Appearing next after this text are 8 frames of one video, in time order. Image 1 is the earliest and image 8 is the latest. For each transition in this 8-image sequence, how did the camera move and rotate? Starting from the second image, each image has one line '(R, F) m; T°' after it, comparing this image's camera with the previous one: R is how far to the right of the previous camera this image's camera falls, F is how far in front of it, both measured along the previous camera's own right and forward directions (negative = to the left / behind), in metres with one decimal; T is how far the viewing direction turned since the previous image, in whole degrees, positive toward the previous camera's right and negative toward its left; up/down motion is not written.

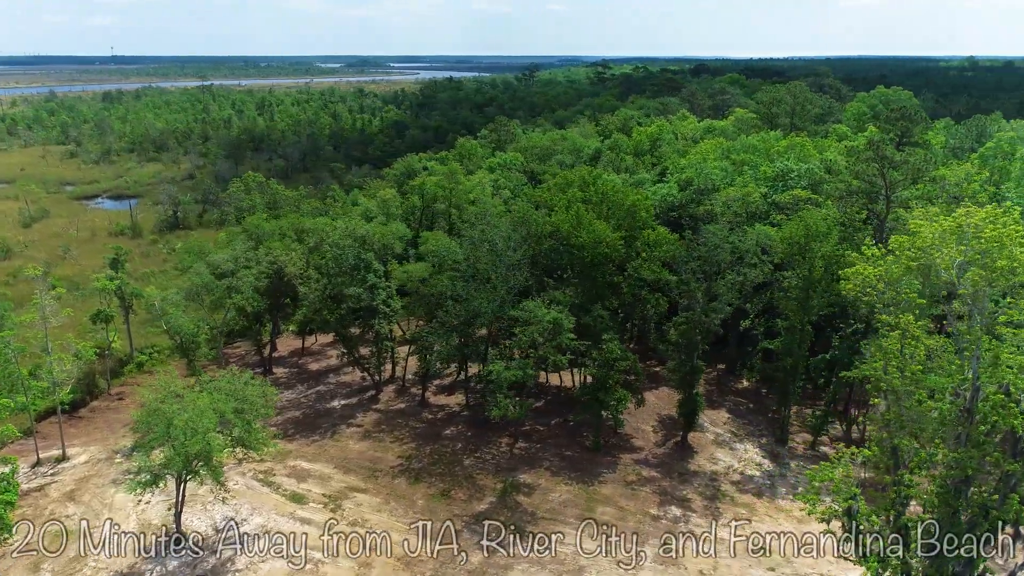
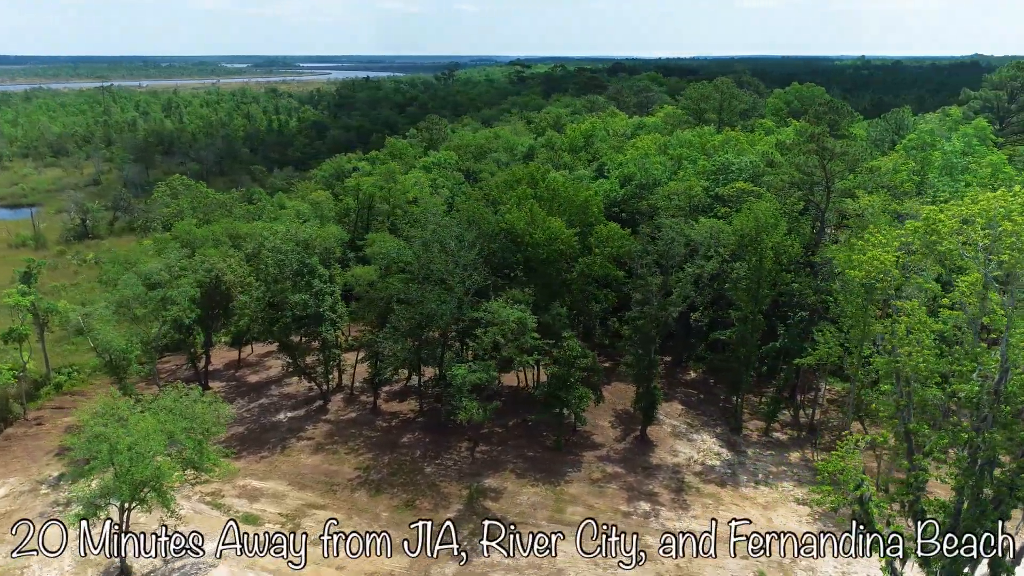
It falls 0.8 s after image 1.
(-1.3, +0.7) m; +6°
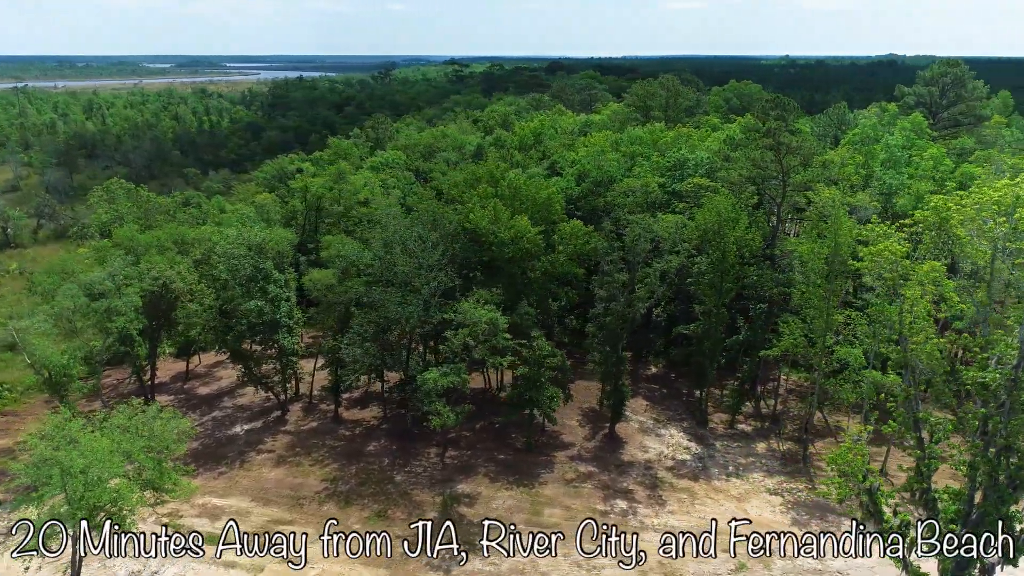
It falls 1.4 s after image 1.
(-1.0, +0.5) m; +5°
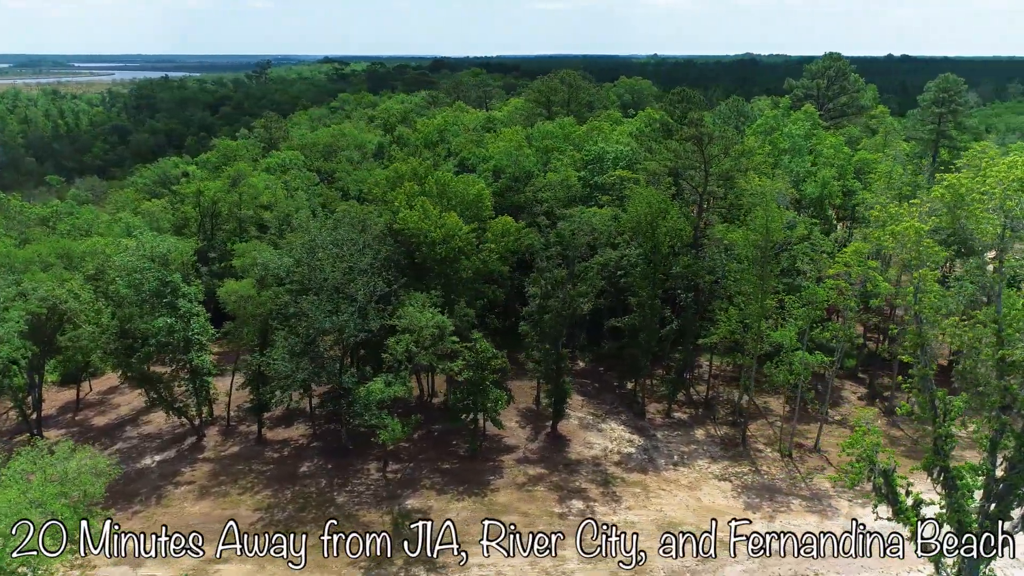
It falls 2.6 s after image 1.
(-1.8, +1.1) m; +9°
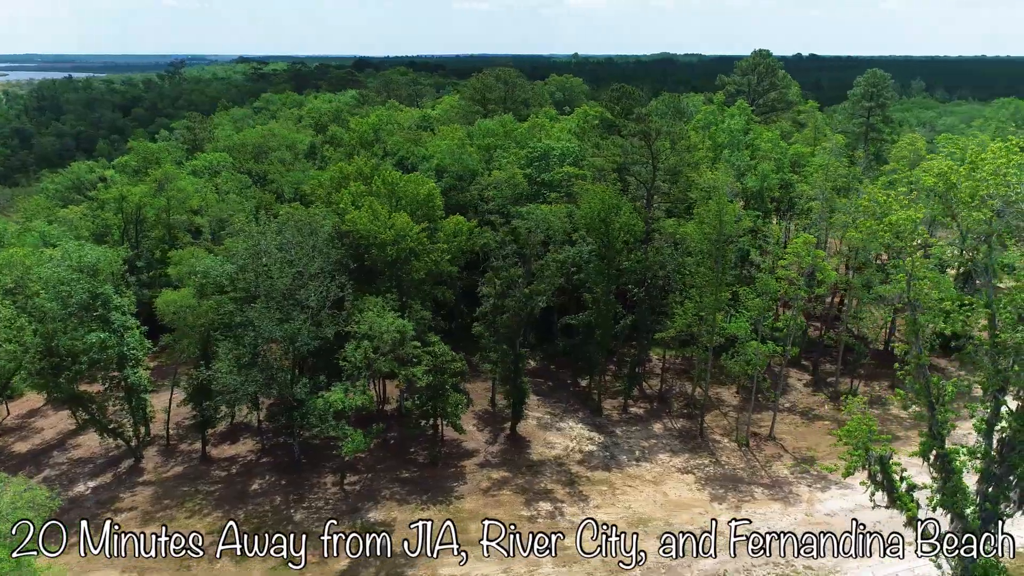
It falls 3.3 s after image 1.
(-1.0, +0.6) m; +6°
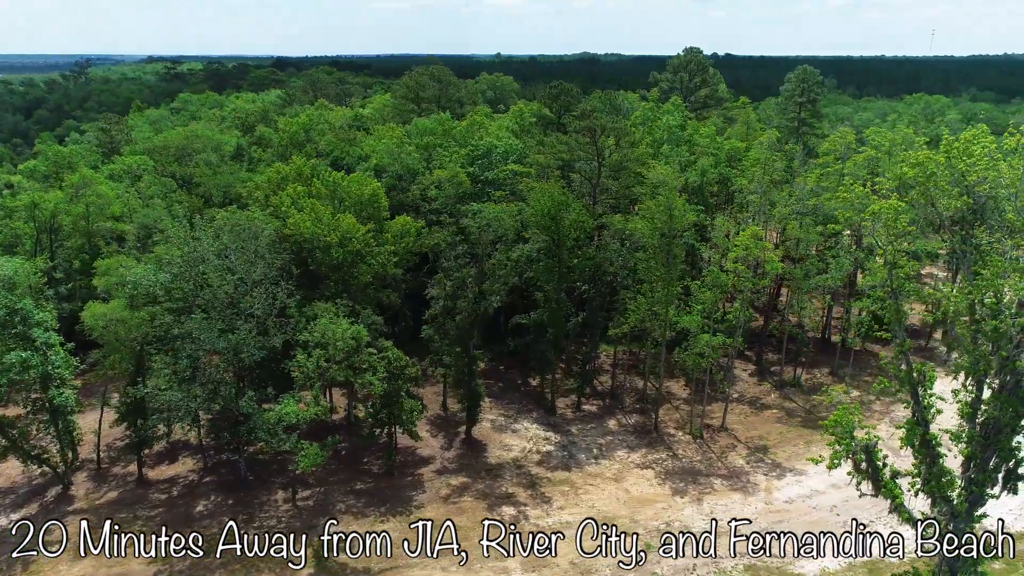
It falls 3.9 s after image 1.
(-0.8, +0.6) m; +6°
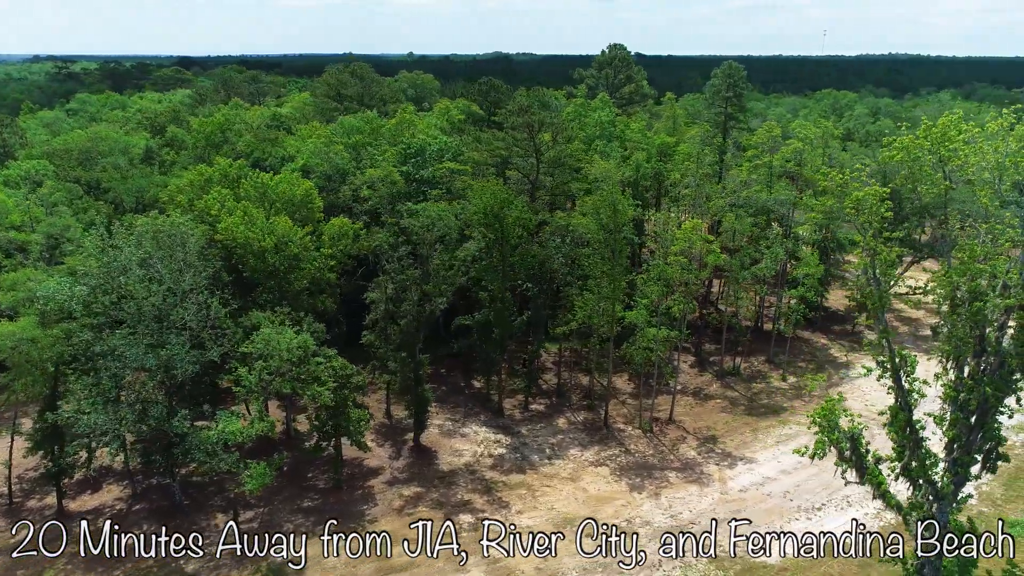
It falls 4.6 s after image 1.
(-0.9, +0.7) m; +6°
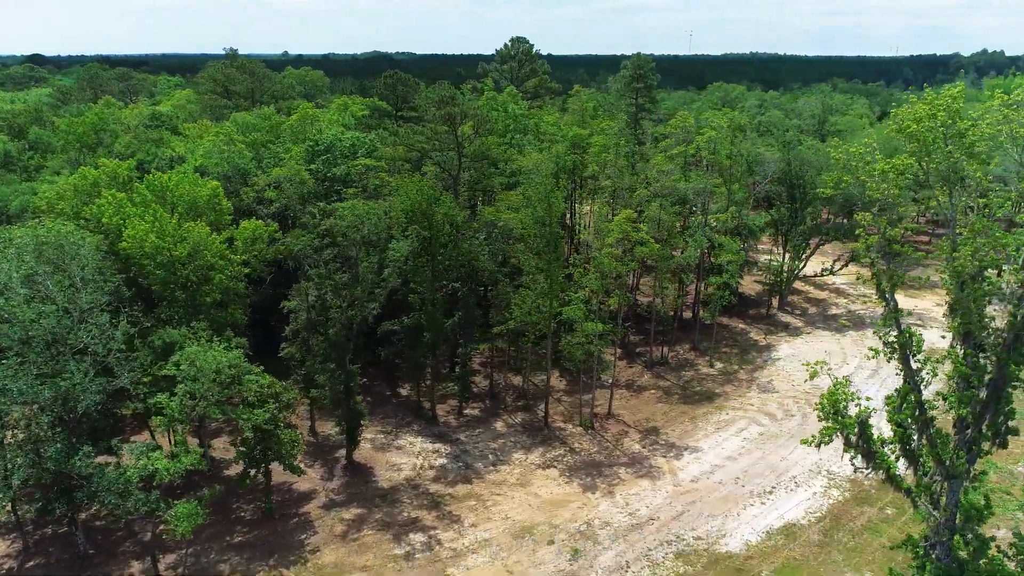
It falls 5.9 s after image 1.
(-1.4, +1.3) m; +9°
